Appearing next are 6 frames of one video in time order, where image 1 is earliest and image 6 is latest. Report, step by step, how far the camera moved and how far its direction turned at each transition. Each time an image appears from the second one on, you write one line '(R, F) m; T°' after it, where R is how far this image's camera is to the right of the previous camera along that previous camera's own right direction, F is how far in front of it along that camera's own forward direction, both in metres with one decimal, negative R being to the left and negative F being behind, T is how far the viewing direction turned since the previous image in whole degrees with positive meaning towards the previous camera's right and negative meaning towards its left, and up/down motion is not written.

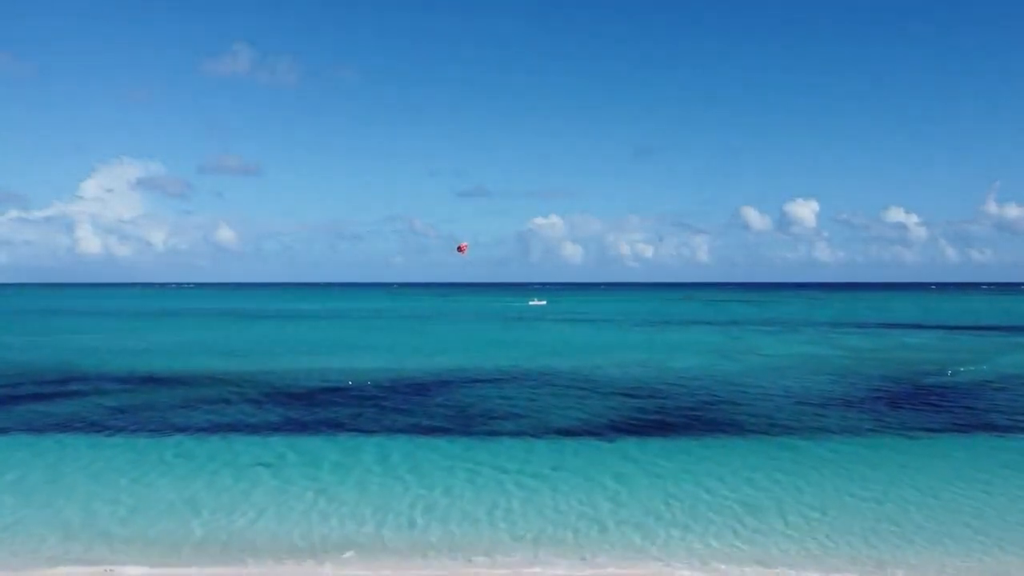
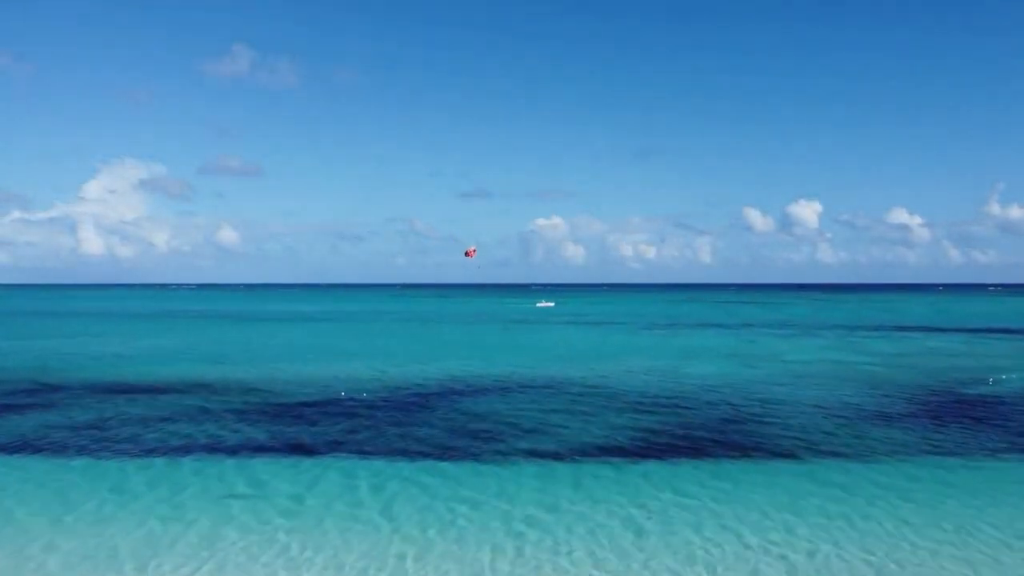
(-0.1, +0.7) m; 0°
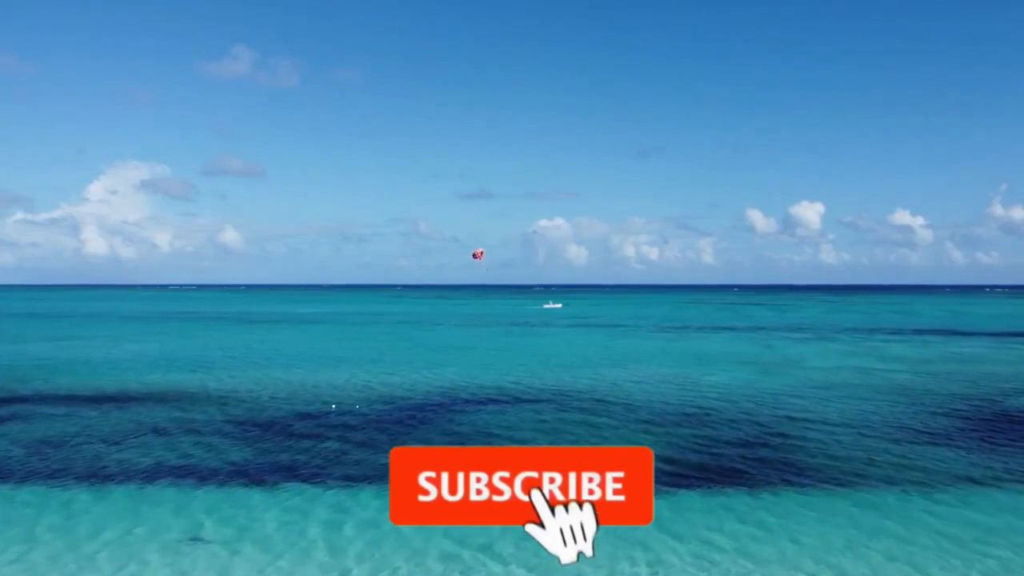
(0.0, +0.8) m; 0°
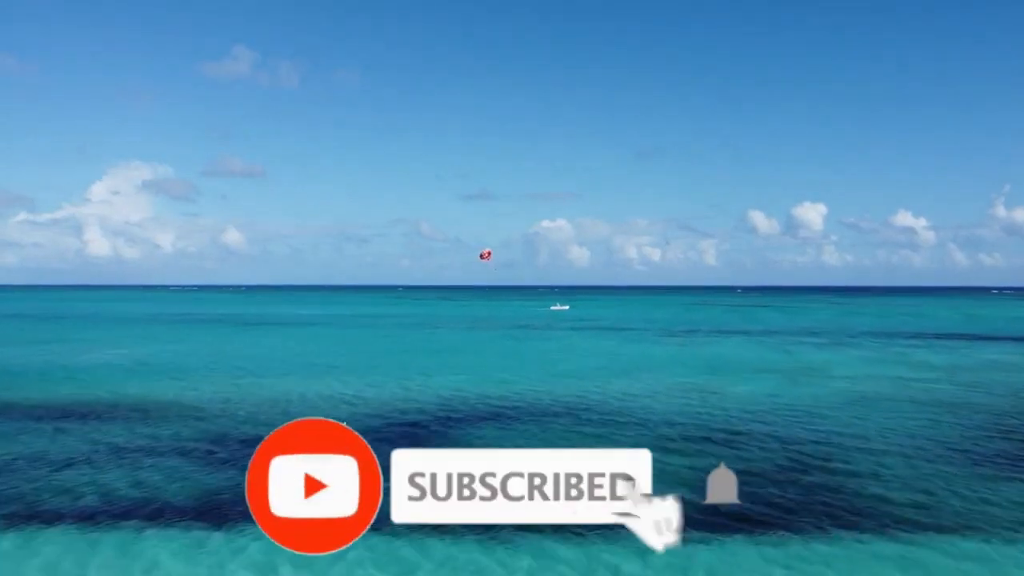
(0.0, +0.9) m; 0°
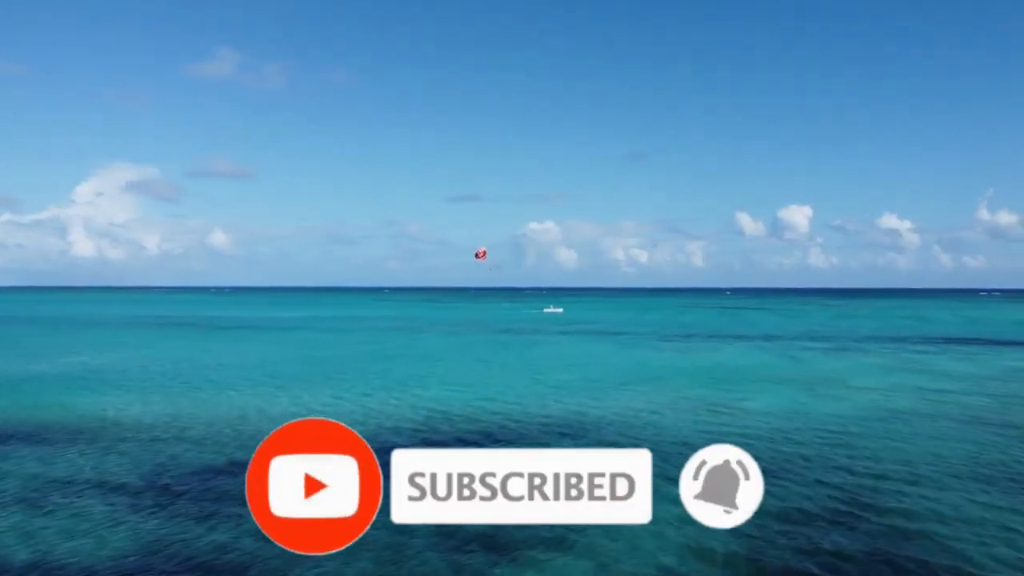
(-0.4, +0.2) m; +1°
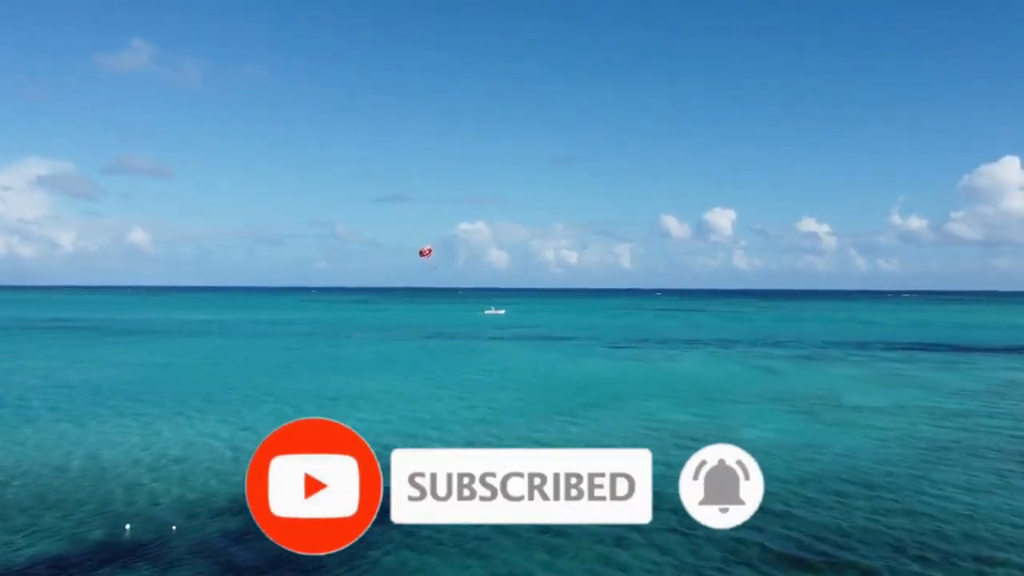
(-1.7, -0.7) m; +6°
